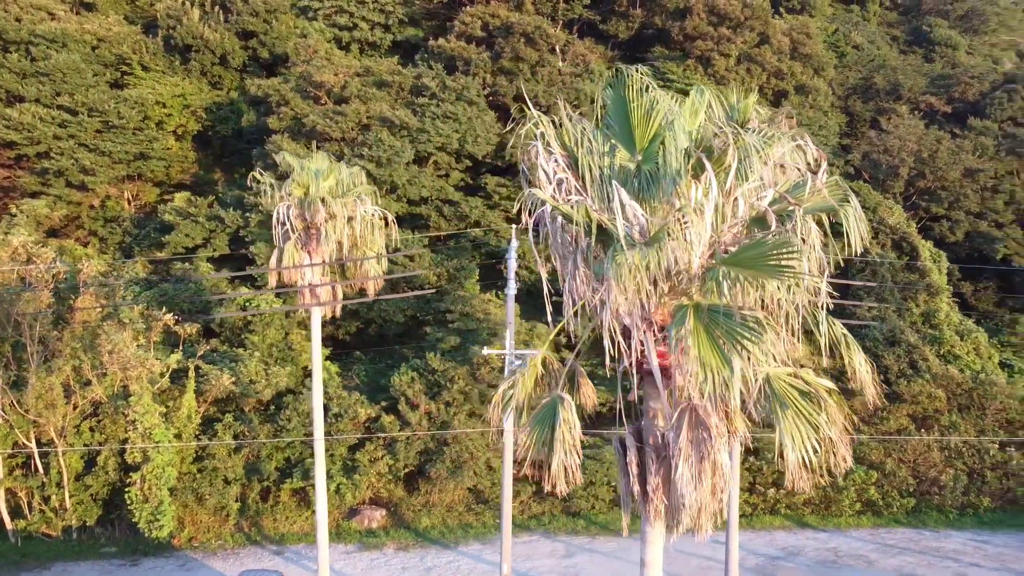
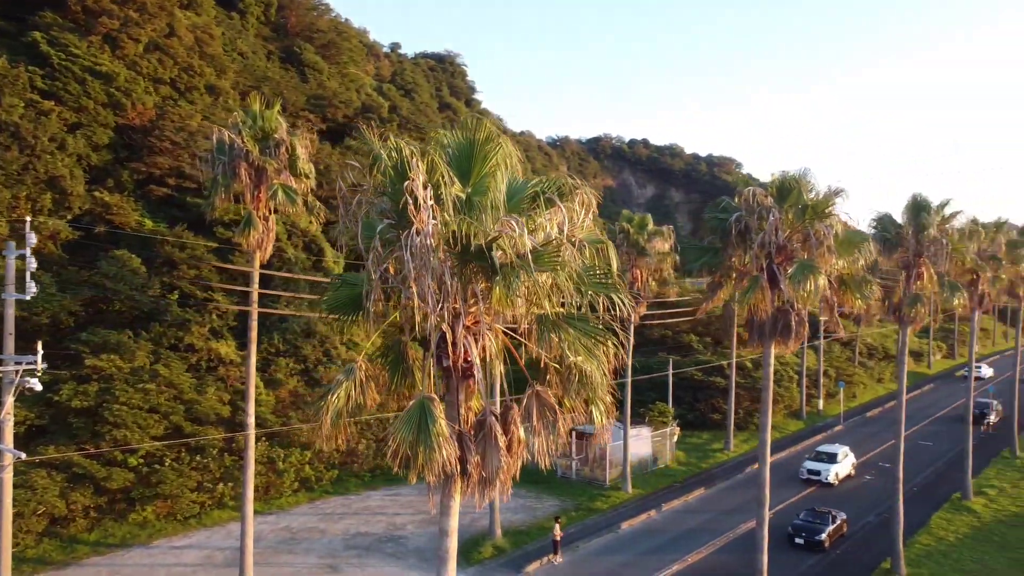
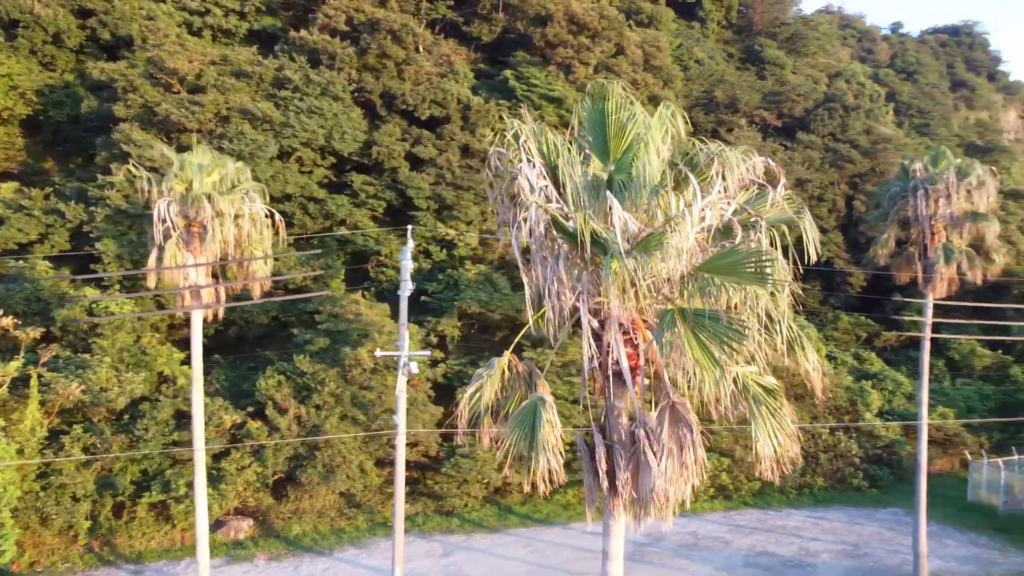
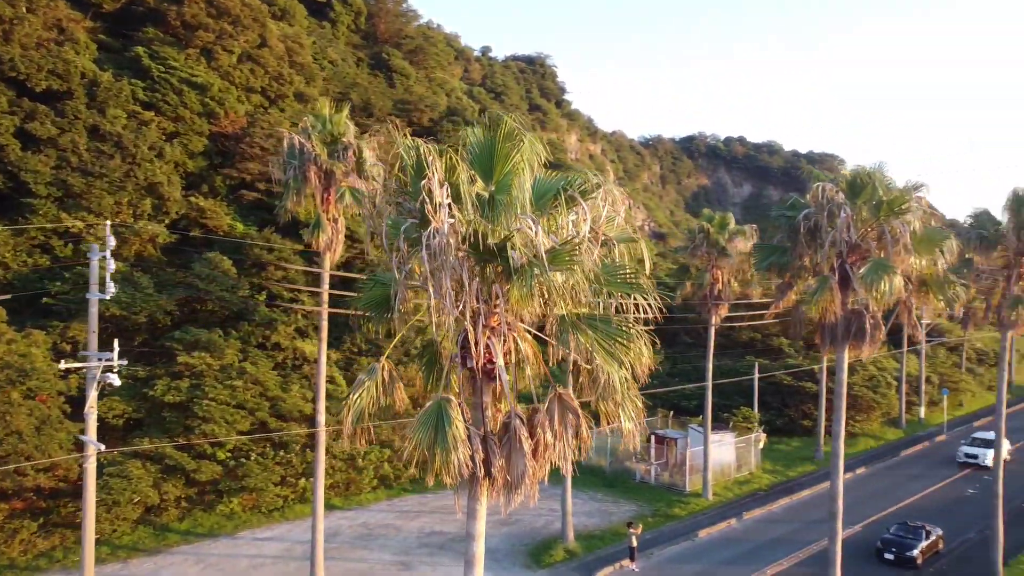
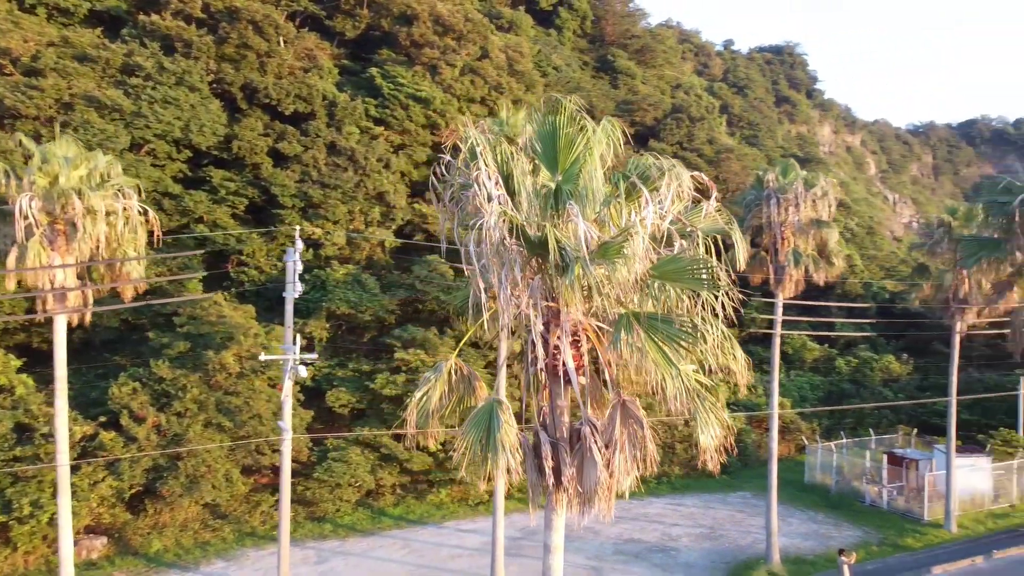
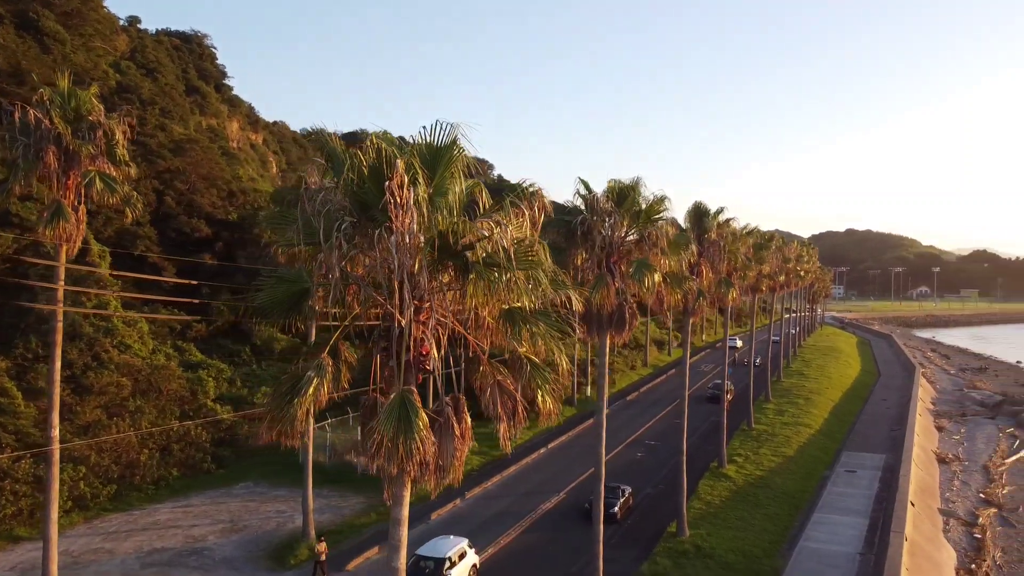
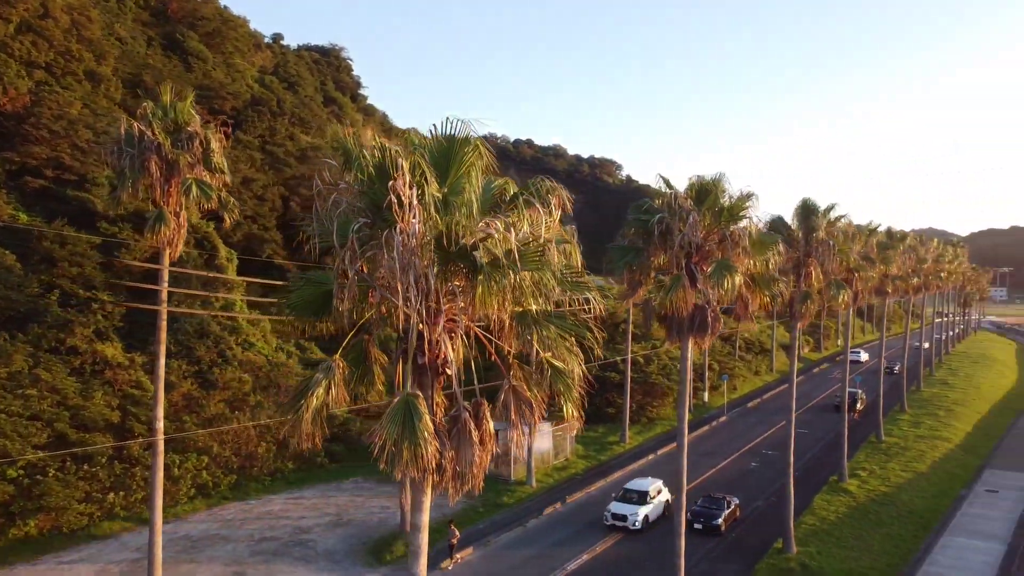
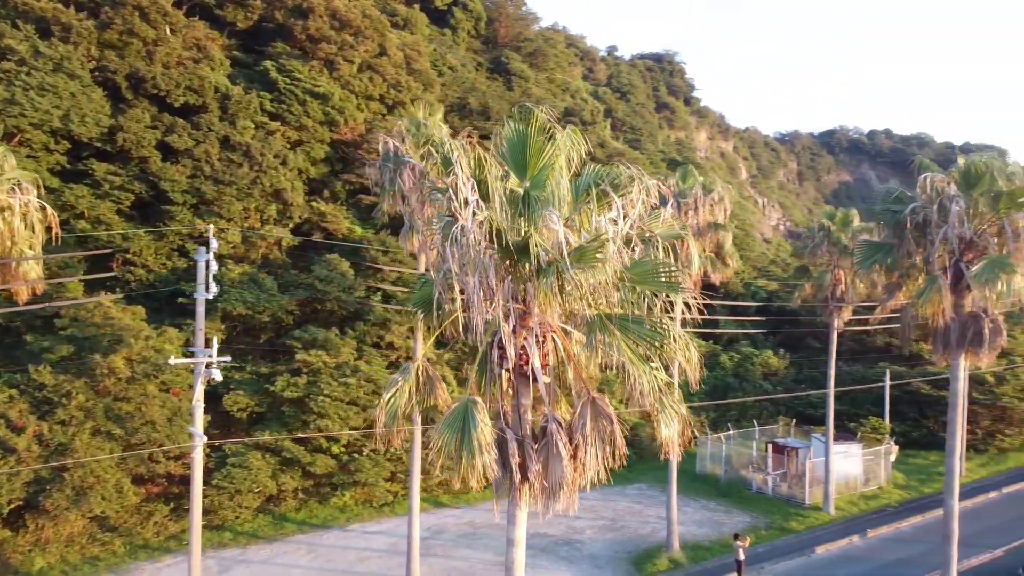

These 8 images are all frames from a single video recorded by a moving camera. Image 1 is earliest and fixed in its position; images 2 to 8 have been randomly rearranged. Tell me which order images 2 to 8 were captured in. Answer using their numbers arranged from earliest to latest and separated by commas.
3, 5, 8, 4, 2, 7, 6
